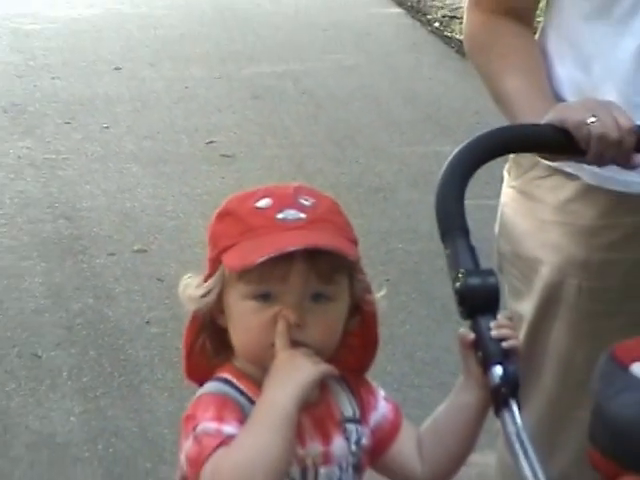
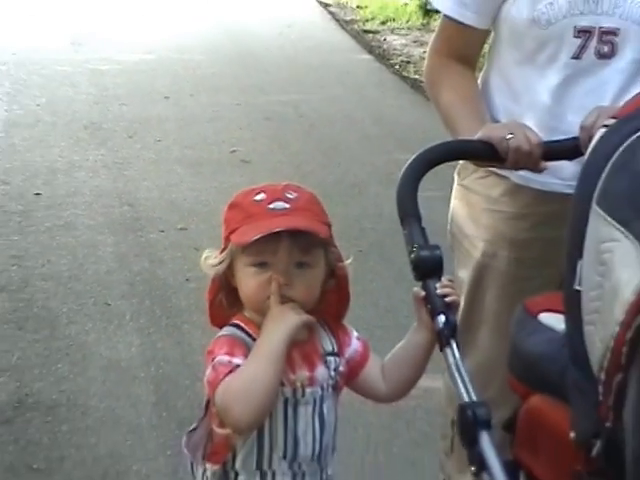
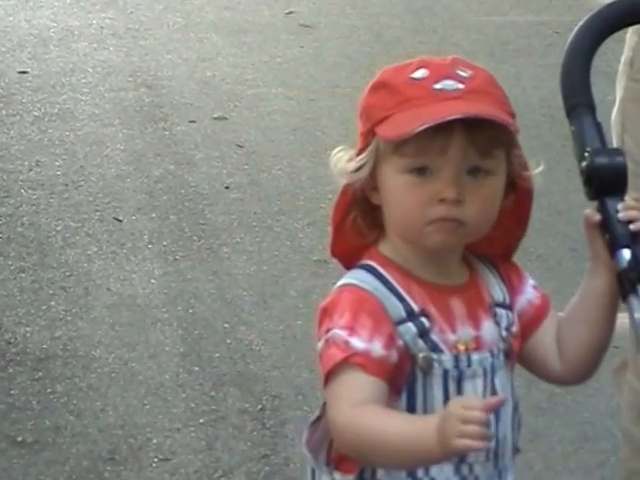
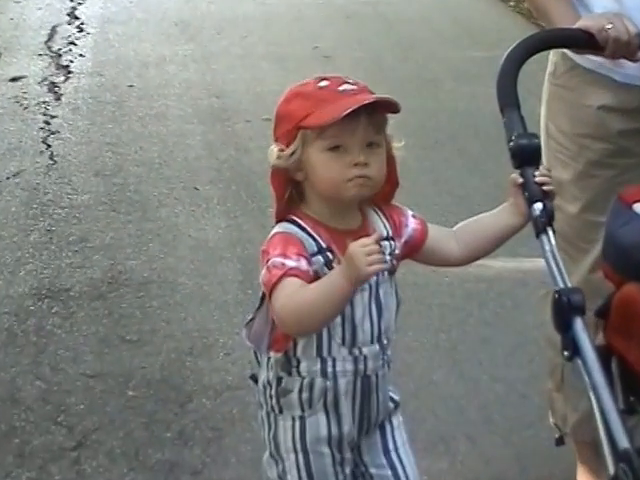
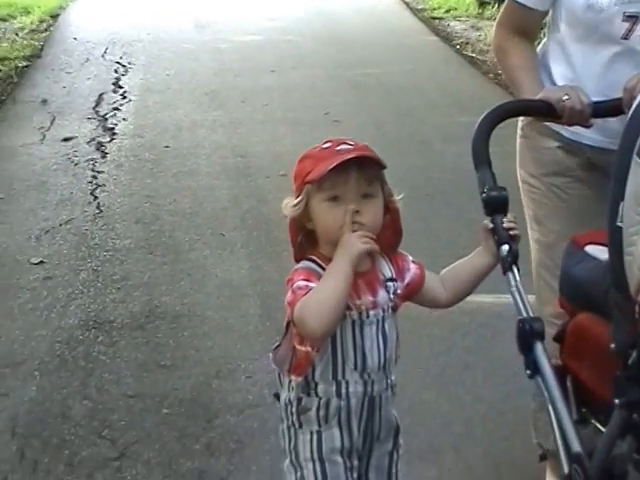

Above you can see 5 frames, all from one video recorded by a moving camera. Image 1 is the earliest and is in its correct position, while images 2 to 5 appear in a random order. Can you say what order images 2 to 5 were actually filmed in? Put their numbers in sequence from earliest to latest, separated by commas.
2, 5, 4, 3
